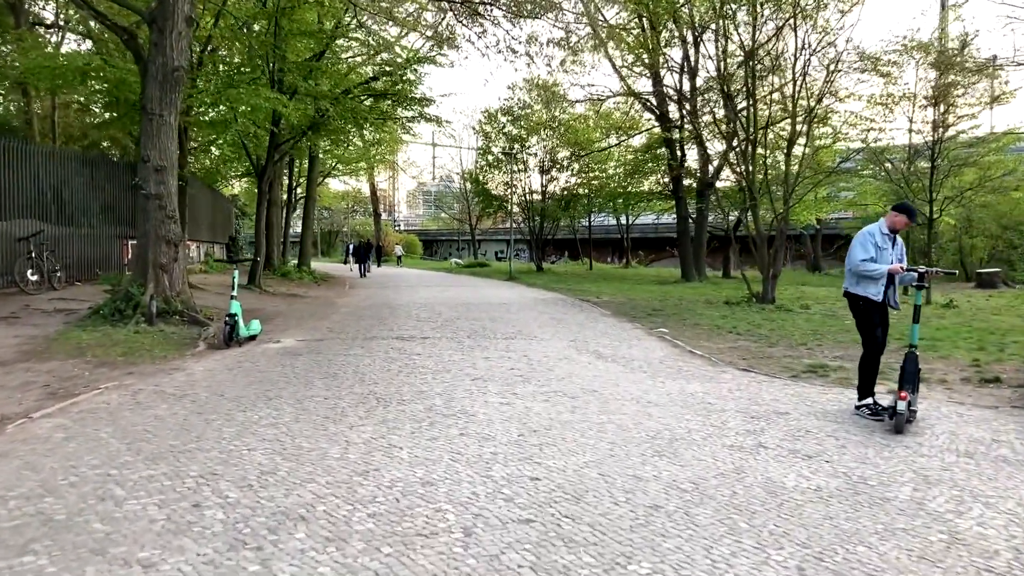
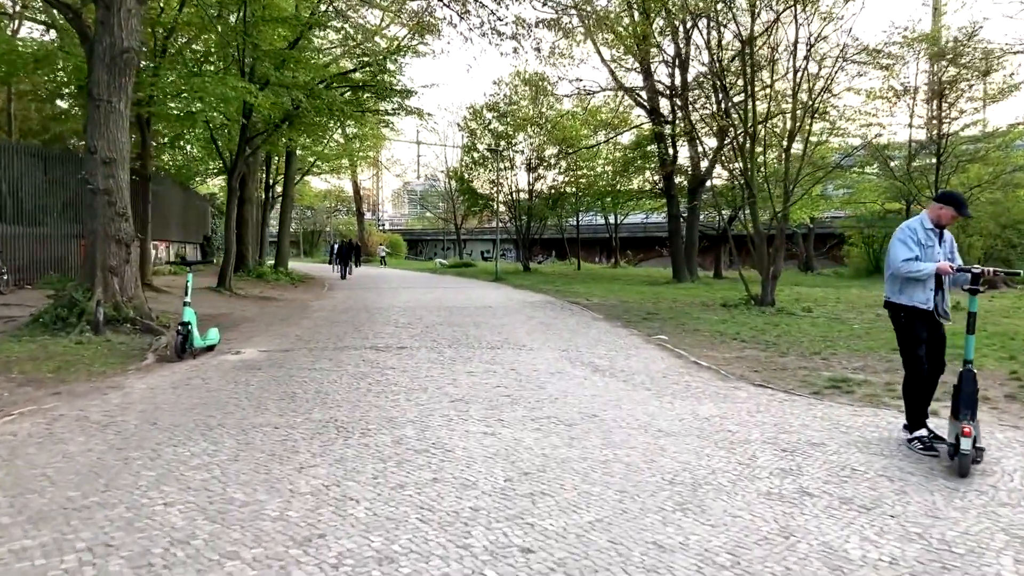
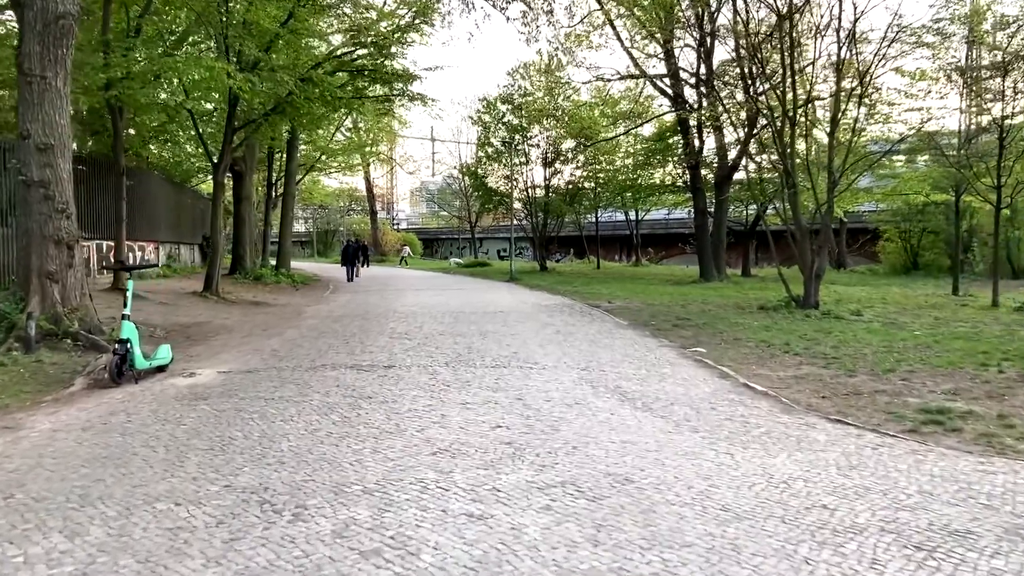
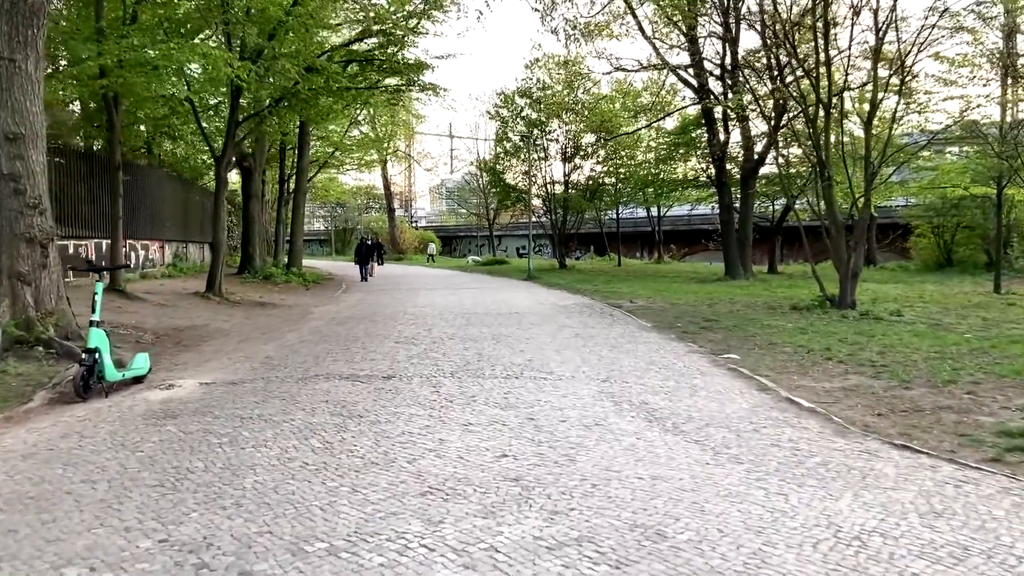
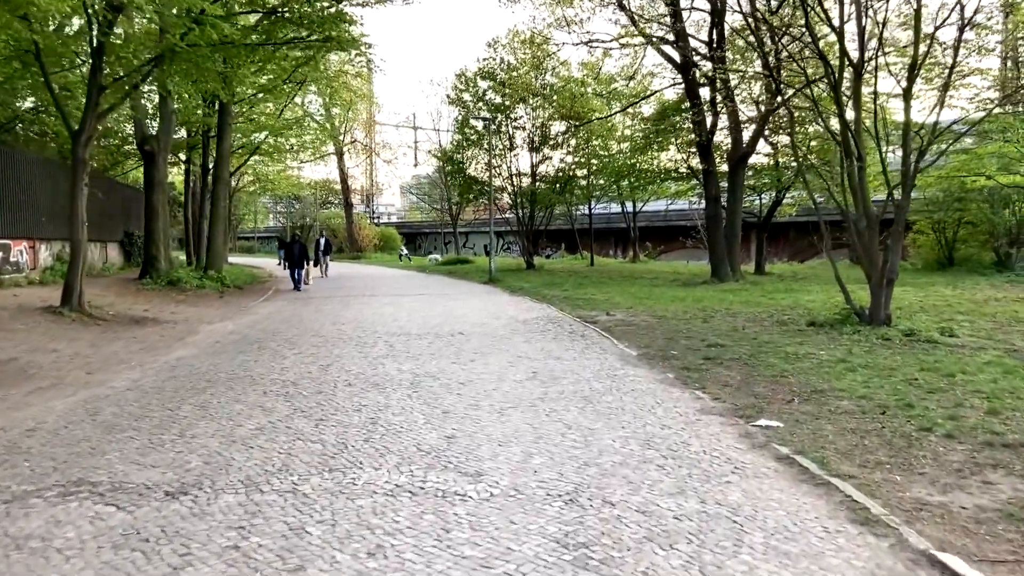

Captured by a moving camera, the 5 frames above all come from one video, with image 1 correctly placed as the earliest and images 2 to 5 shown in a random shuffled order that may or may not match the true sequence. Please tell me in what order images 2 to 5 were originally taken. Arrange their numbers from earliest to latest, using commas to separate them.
2, 3, 4, 5
